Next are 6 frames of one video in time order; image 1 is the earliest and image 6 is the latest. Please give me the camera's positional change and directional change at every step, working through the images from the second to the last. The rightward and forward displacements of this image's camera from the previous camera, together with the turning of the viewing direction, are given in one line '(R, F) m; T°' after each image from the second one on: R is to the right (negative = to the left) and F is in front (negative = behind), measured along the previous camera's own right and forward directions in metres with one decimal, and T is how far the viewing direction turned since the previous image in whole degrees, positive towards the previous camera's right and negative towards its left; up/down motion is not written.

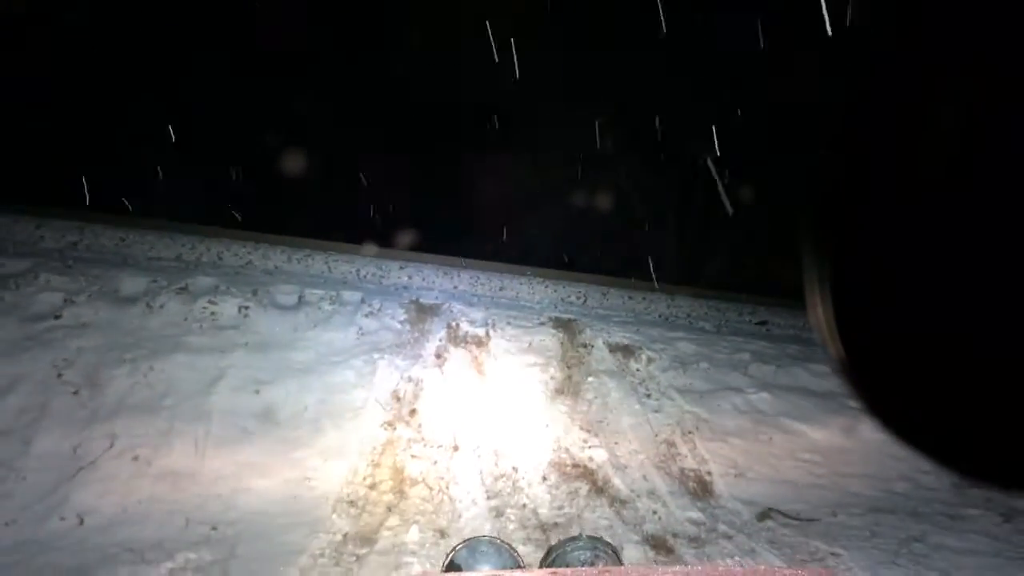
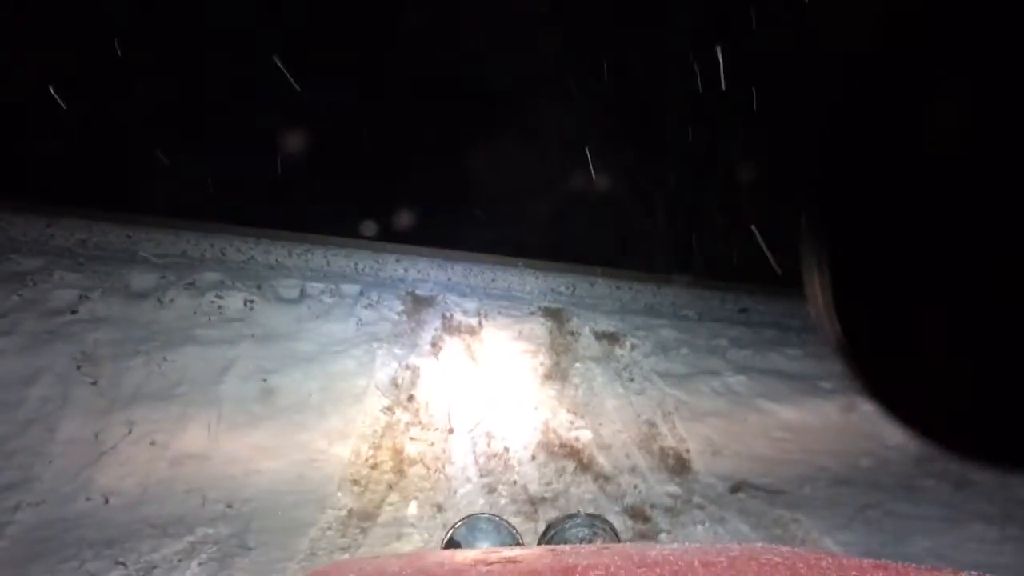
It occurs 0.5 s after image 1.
(0.0, -0.3) m; 0°
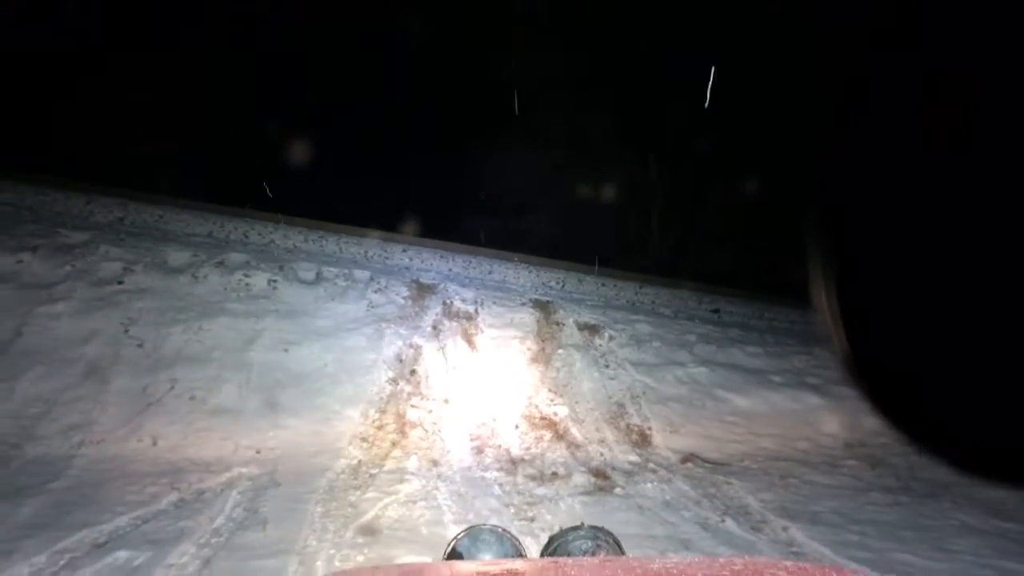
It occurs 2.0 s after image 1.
(0.0, -0.7) m; 0°
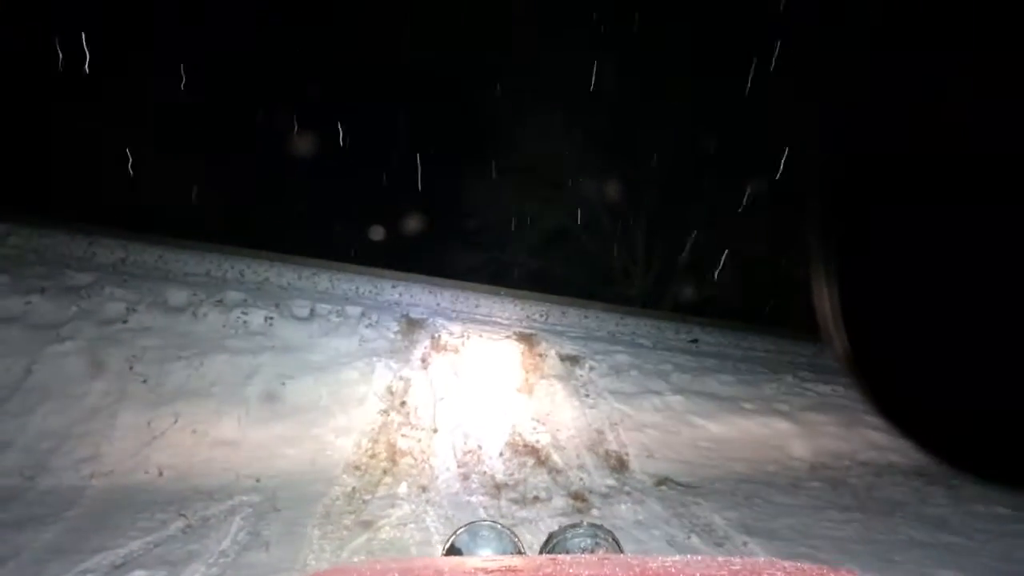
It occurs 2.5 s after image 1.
(0.0, -0.3) m; +1°
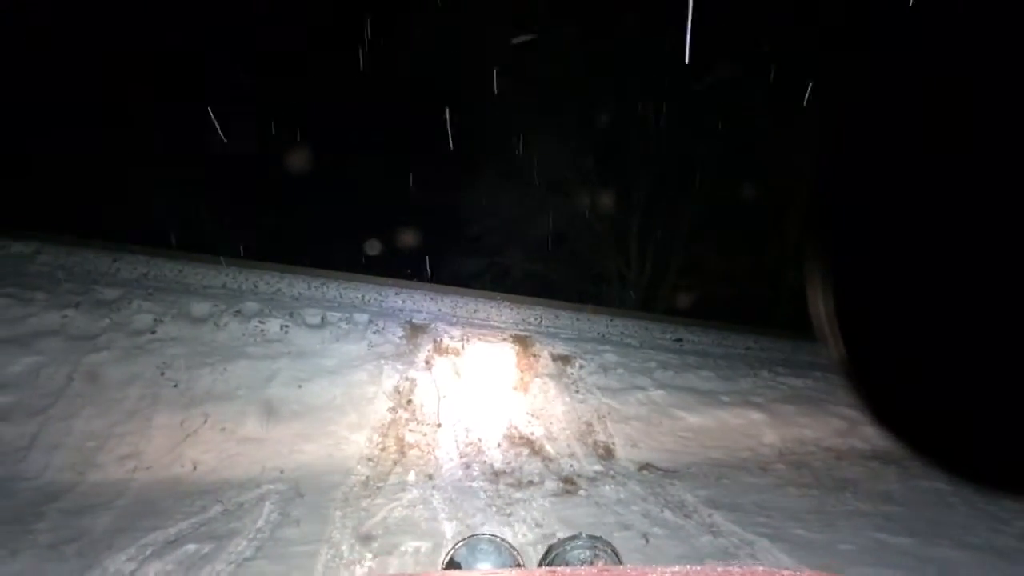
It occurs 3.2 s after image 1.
(0.0, -0.5) m; 0°
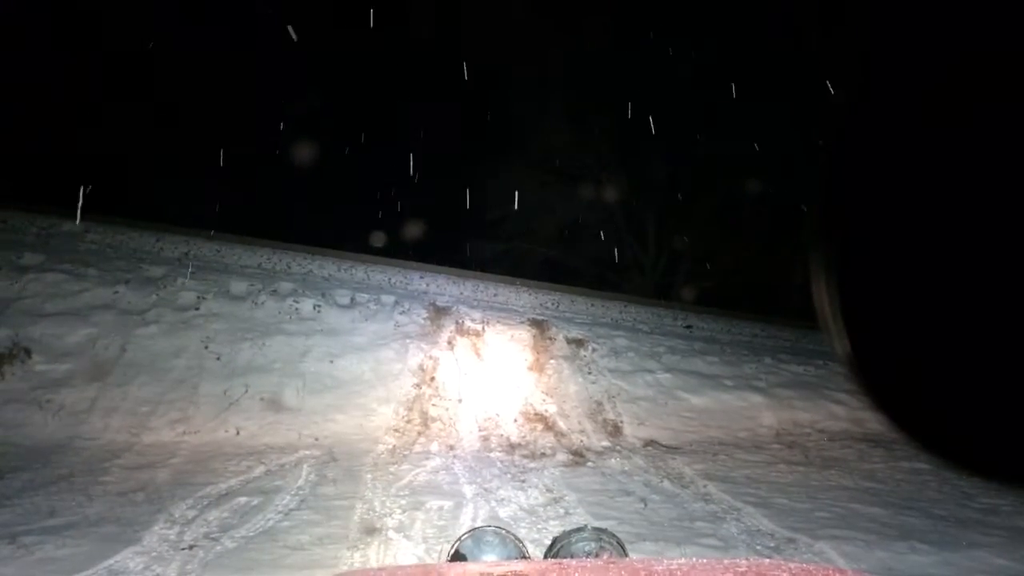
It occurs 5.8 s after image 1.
(0.0, -0.4) m; -2°
